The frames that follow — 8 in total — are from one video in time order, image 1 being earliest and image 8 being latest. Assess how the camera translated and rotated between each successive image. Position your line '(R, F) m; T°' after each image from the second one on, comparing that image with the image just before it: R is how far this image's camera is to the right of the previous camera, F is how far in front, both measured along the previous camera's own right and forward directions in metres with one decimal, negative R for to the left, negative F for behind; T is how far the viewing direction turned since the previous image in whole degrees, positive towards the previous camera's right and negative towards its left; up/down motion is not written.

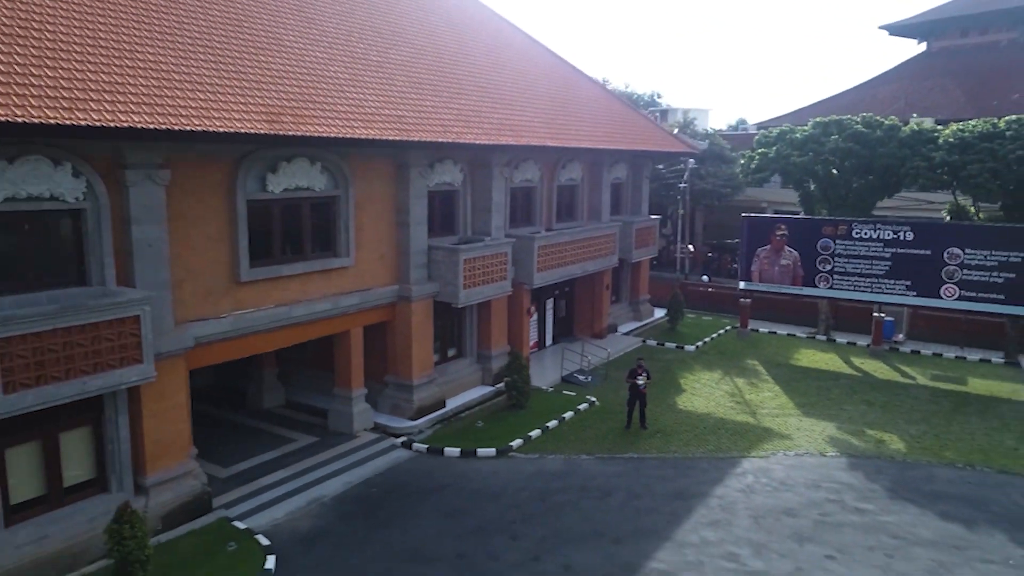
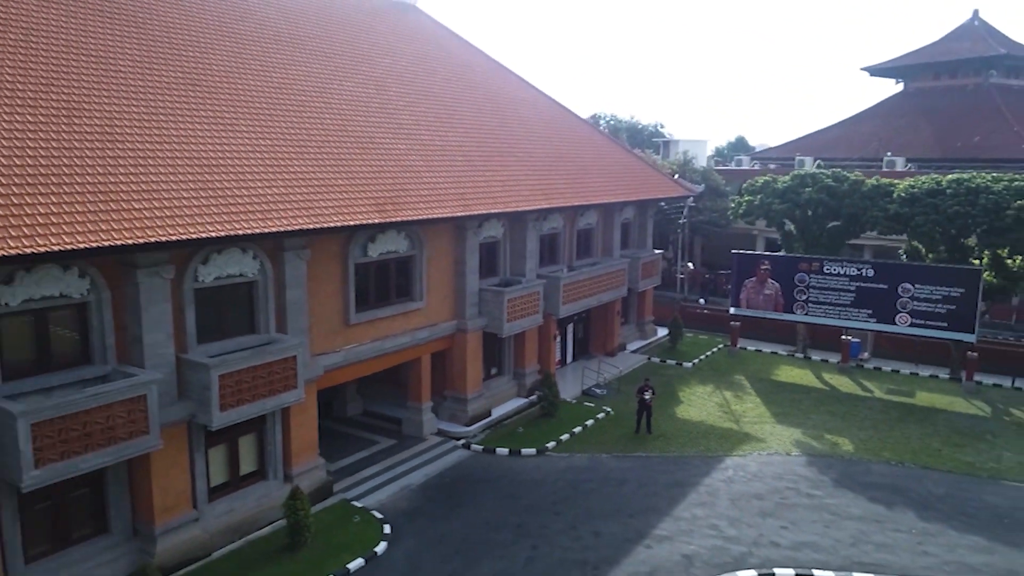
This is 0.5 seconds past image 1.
(-0.6, -2.9) m; 0°
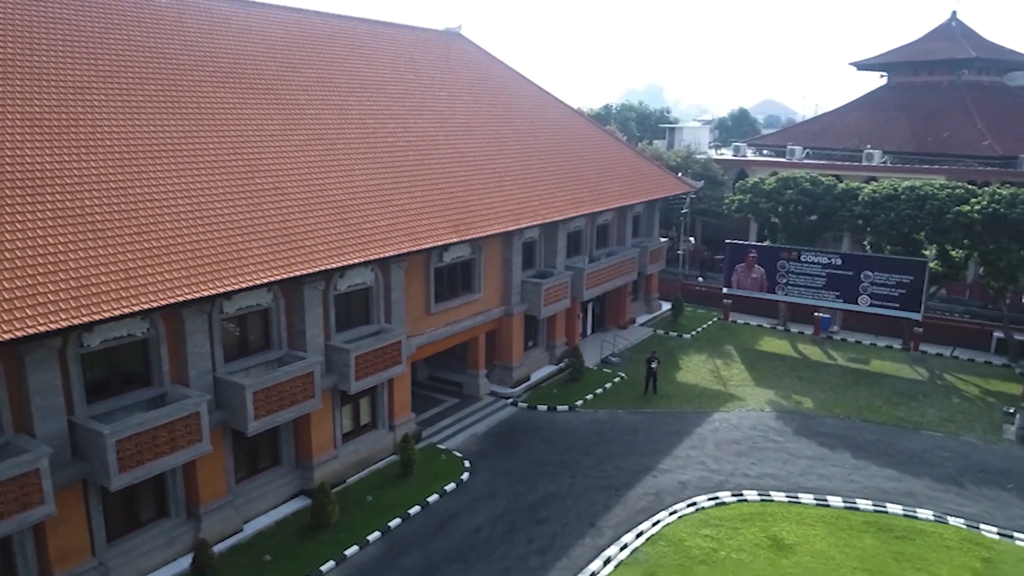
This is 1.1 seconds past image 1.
(-0.8, -3.7) m; 0°
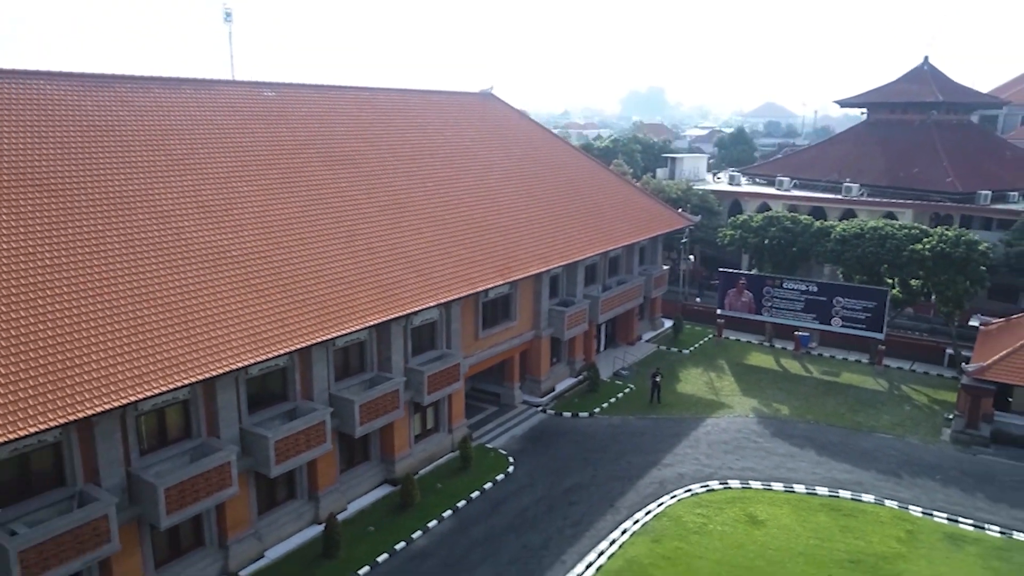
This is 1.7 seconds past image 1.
(-0.8, -3.7) m; 0°
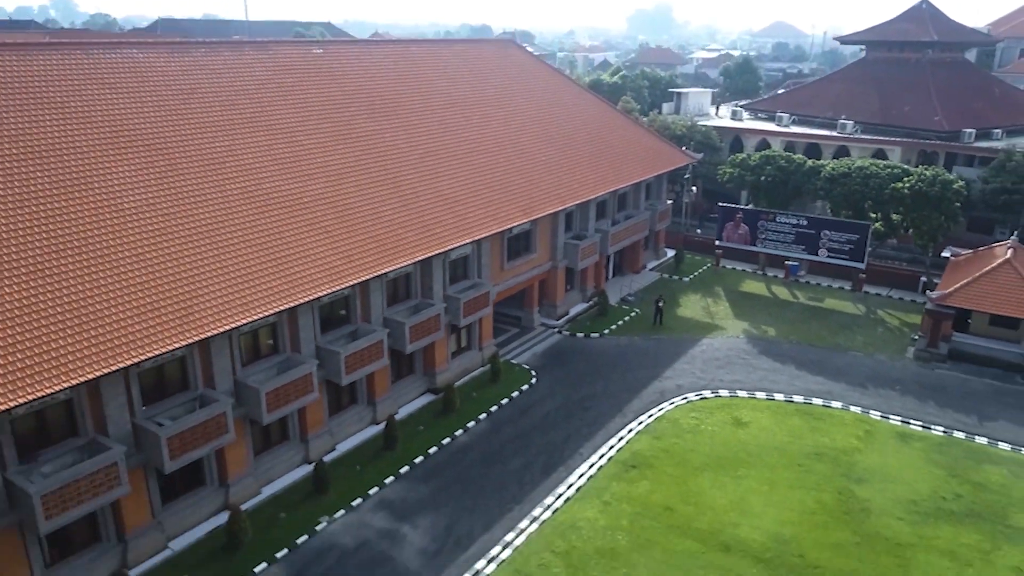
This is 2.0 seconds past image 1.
(-0.5, -2.6) m; 0°
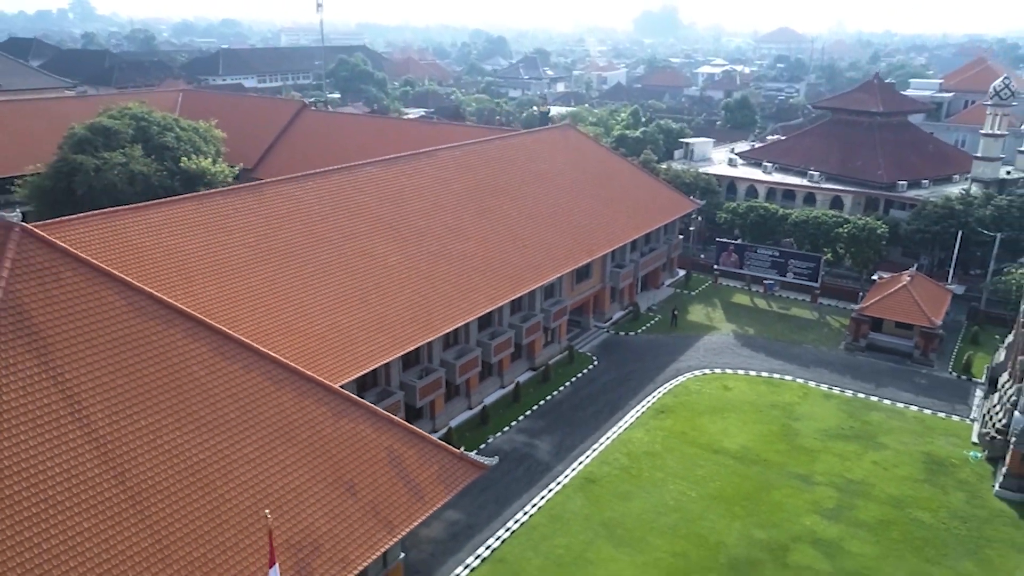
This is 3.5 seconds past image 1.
(-2.7, -11.3) m; 0°
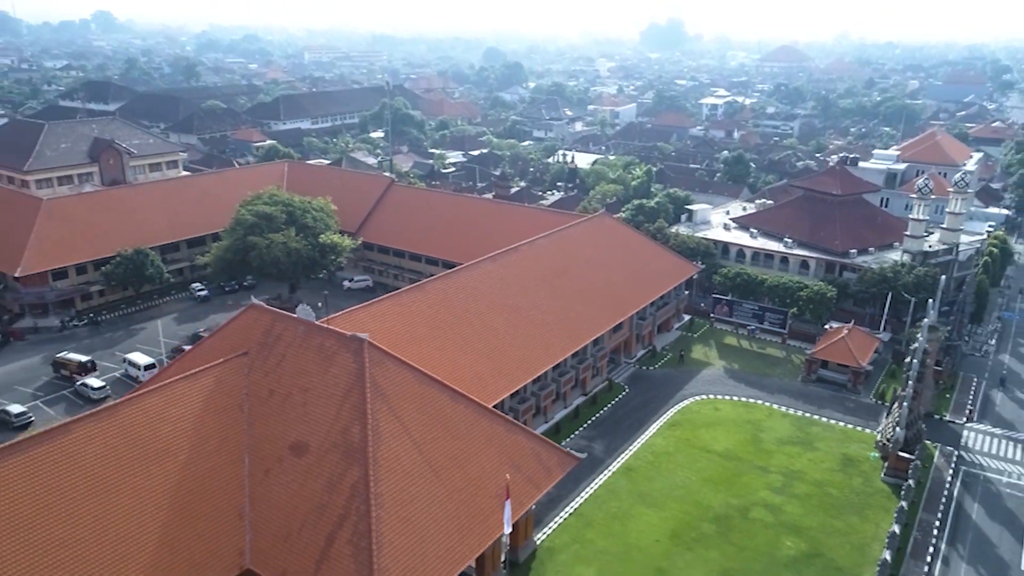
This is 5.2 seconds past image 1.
(-3.2, -14.2) m; 0°
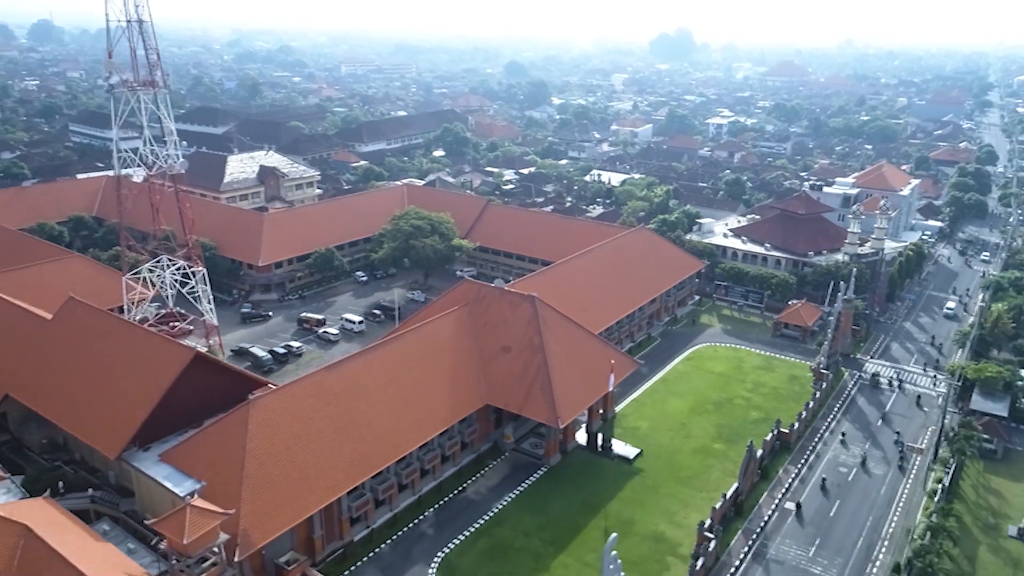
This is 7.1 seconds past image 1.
(-6.7, -26.4) m; 0°
